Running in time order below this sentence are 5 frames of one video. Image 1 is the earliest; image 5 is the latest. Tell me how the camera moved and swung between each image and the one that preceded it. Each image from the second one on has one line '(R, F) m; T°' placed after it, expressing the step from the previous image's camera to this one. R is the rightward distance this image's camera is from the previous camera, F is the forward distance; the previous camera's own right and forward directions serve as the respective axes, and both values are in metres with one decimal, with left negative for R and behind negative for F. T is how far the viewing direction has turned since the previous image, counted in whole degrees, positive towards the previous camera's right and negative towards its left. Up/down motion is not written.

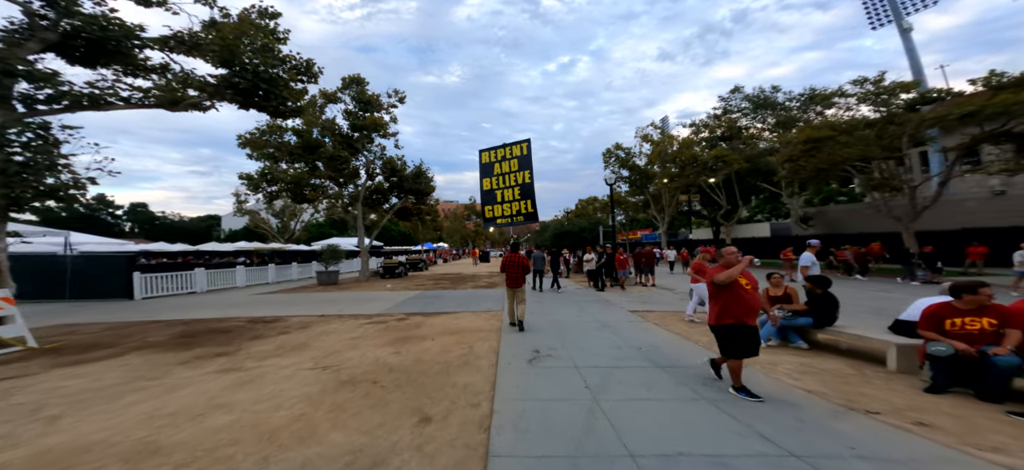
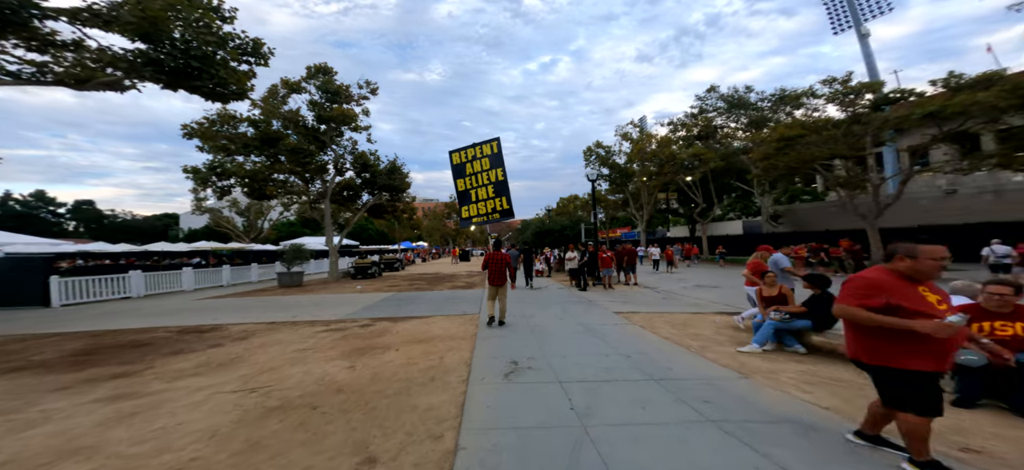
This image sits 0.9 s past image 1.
(+0.1, +0.8) m; +4°
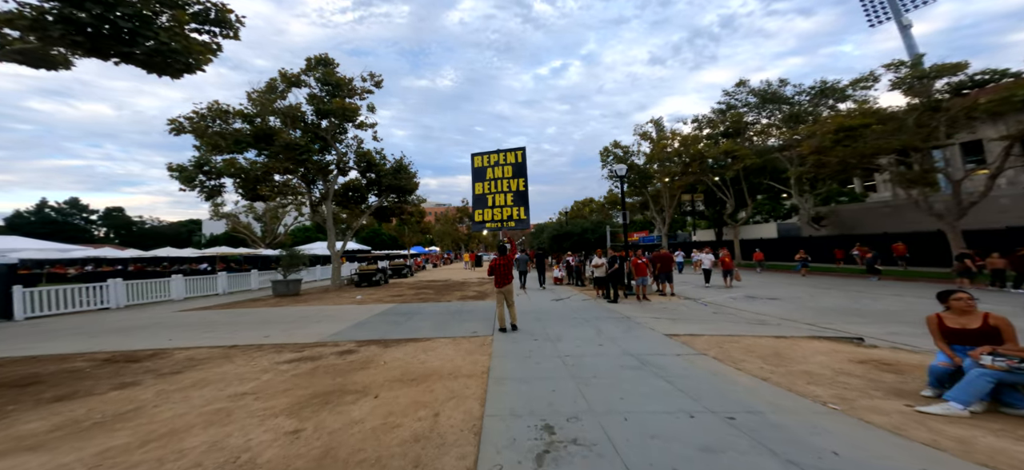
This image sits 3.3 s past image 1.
(-0.2, +2.1) m; -2°
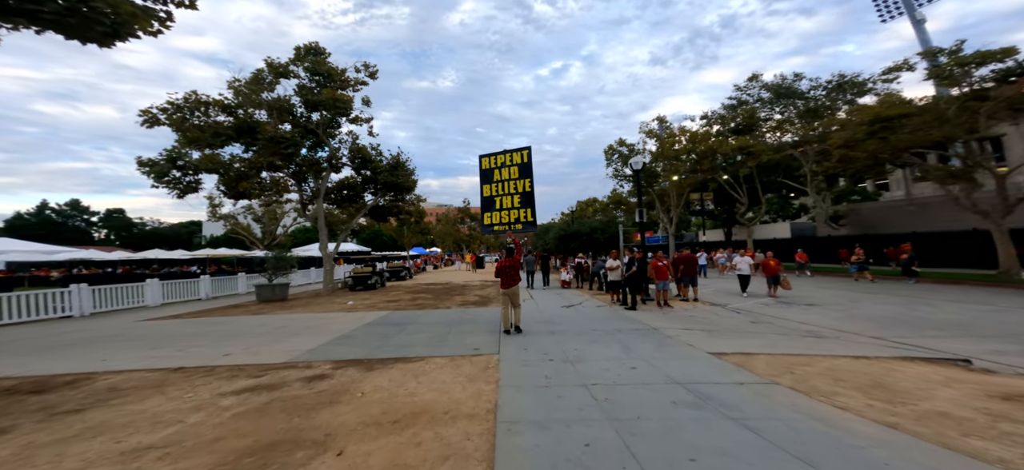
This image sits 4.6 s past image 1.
(-0.2, +1.4) m; 0°
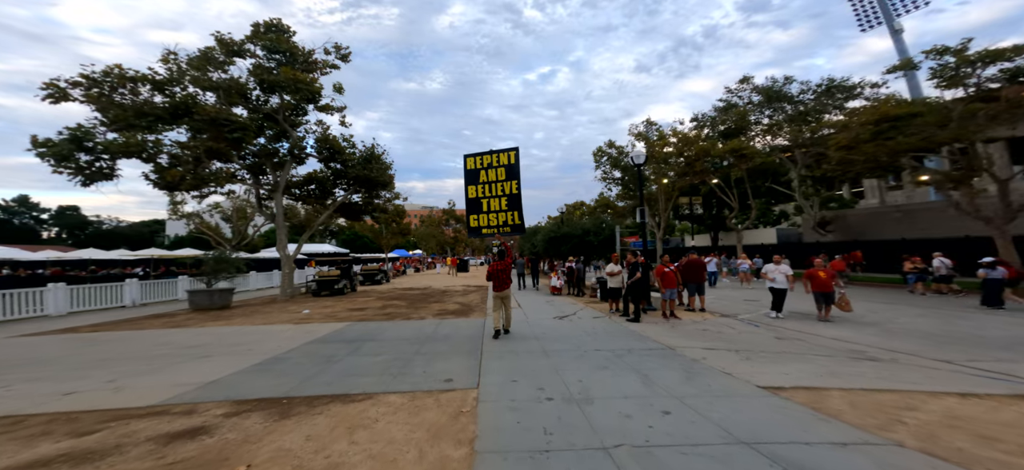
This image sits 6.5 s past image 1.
(0.0, +1.8) m; +3°
